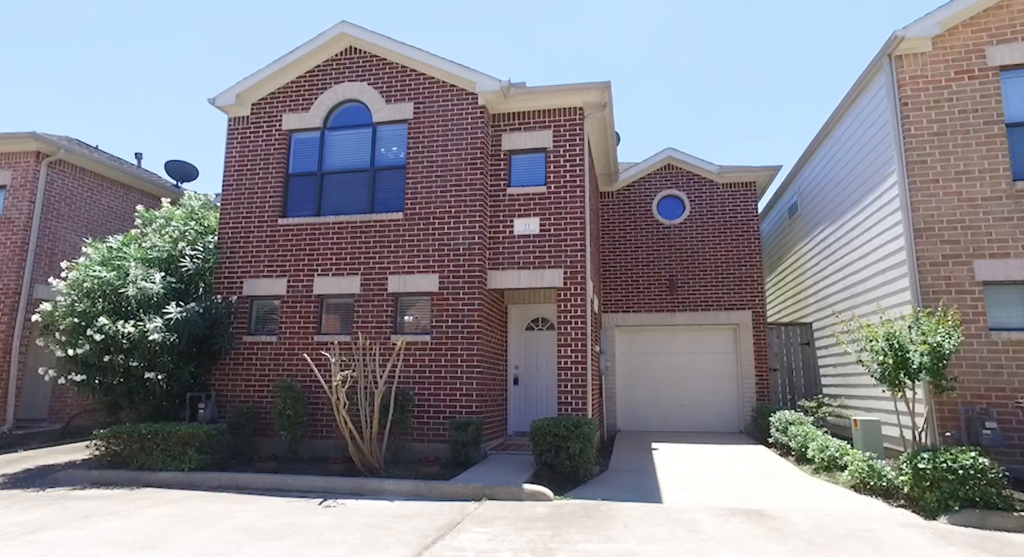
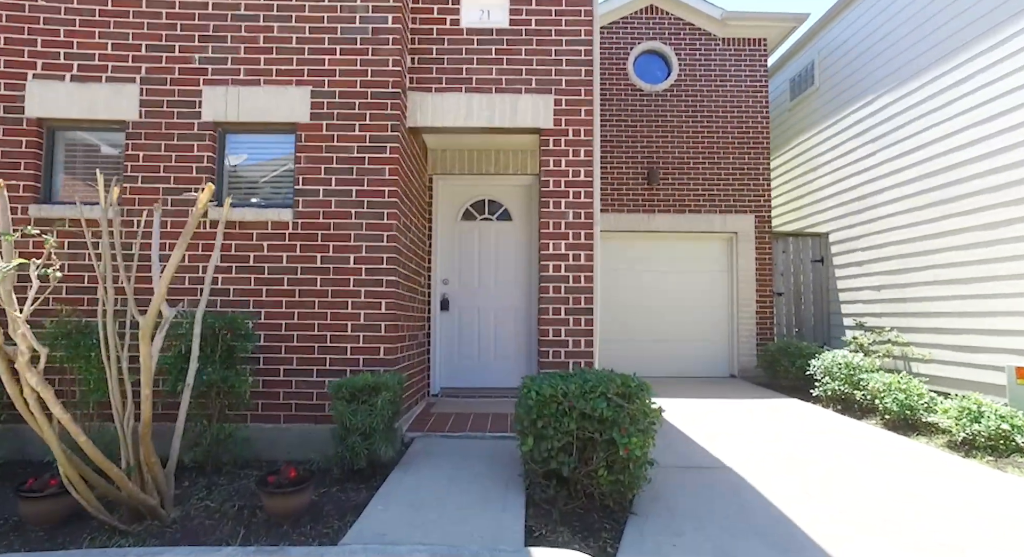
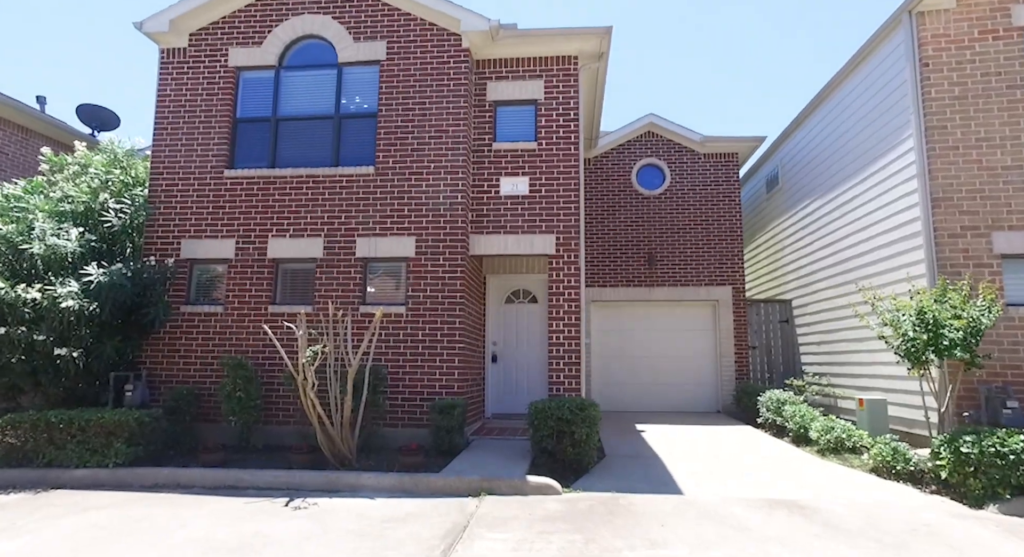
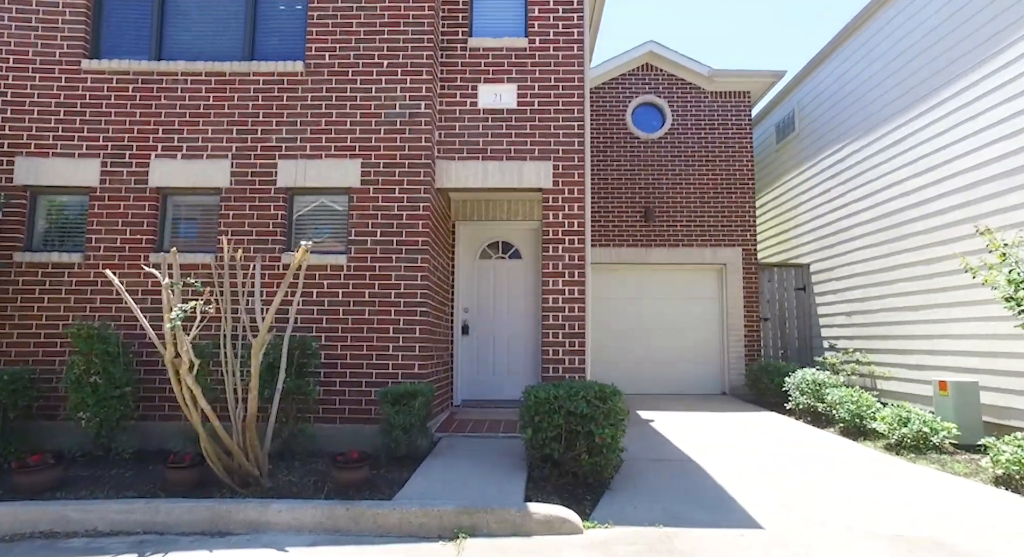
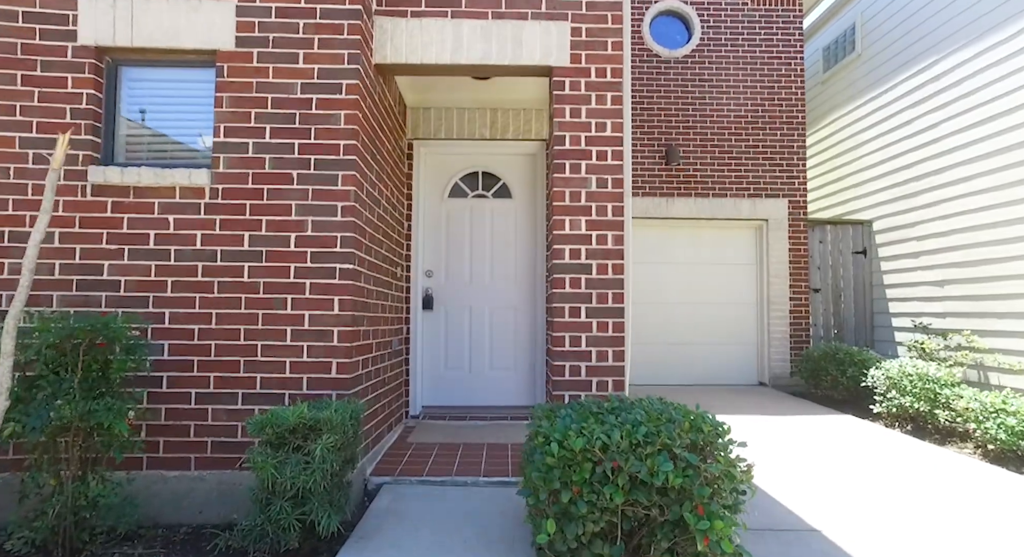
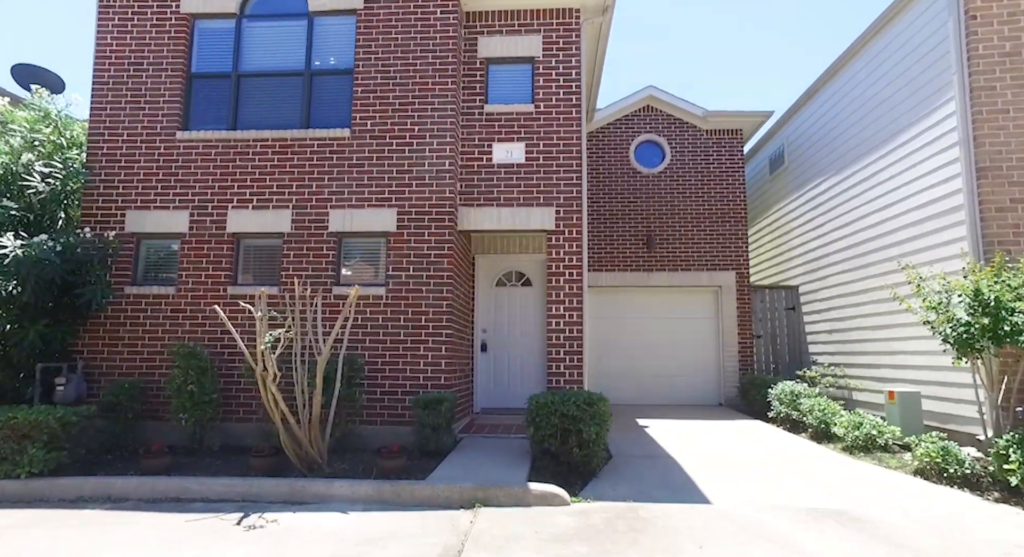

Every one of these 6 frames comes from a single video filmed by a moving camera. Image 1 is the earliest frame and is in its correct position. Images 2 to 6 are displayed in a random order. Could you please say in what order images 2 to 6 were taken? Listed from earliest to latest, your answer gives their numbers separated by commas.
3, 6, 4, 2, 5
